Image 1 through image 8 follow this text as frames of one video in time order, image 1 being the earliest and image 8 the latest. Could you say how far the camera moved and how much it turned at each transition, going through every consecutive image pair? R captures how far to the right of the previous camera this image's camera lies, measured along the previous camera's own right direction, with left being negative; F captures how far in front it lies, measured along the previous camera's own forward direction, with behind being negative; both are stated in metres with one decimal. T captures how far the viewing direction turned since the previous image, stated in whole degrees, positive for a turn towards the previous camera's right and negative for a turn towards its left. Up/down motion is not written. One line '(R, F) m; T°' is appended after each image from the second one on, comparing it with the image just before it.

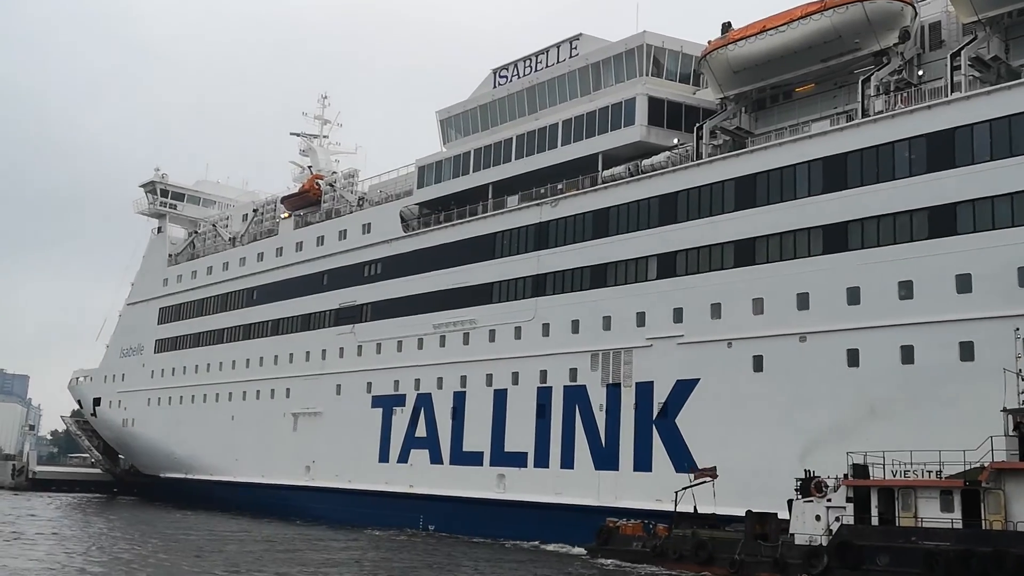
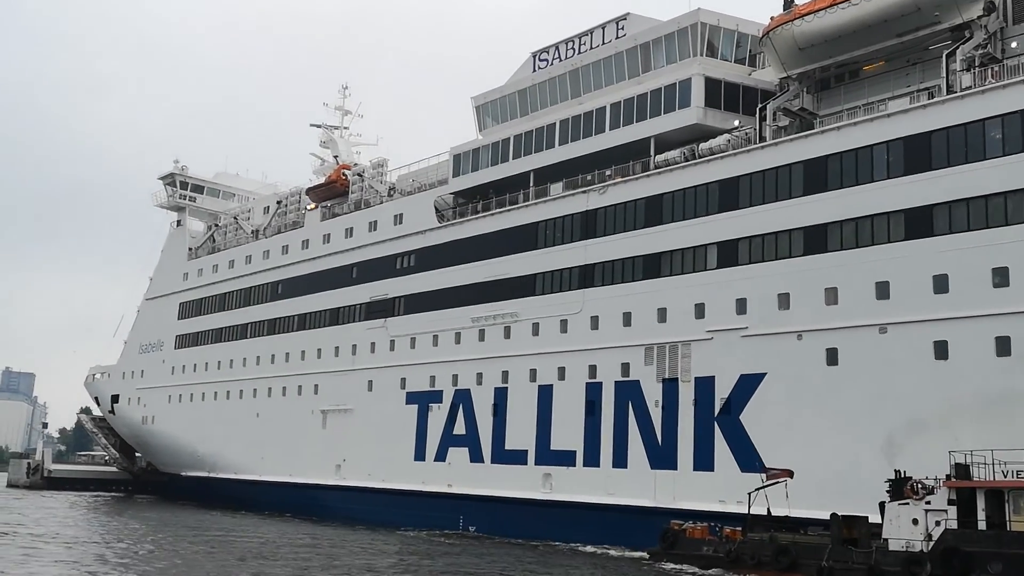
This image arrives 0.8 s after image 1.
(-0.7, +0.8) m; 0°
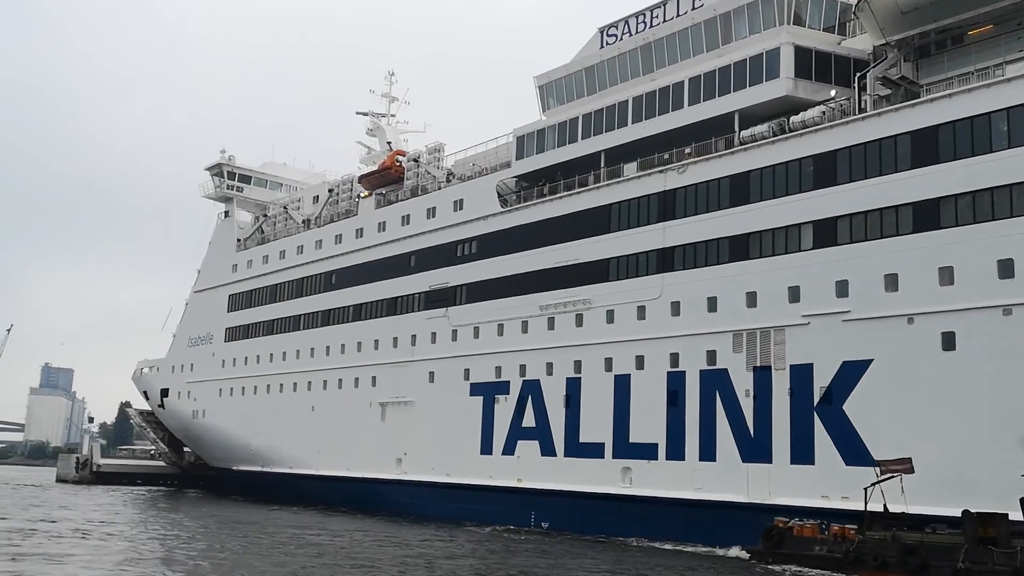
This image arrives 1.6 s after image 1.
(-0.7, +0.8) m; -2°
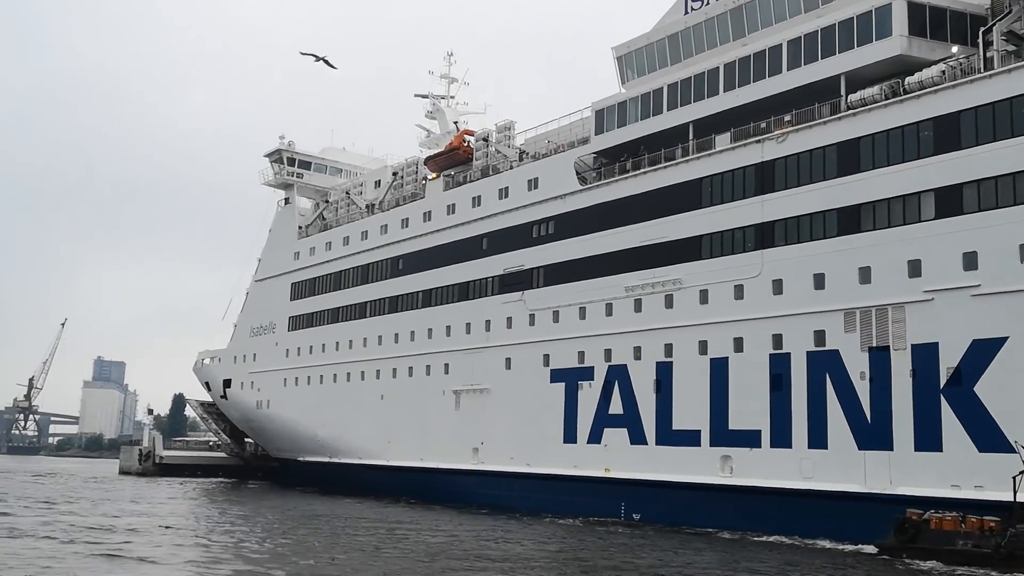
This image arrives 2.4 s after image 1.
(-0.7, +0.8) m; -2°
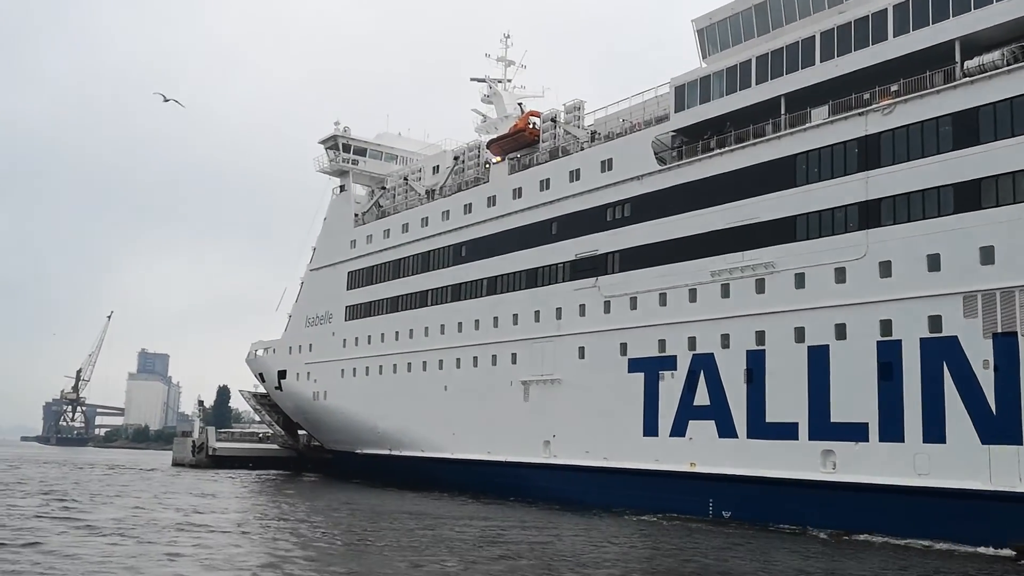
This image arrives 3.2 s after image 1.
(-0.7, +0.9) m; -2°
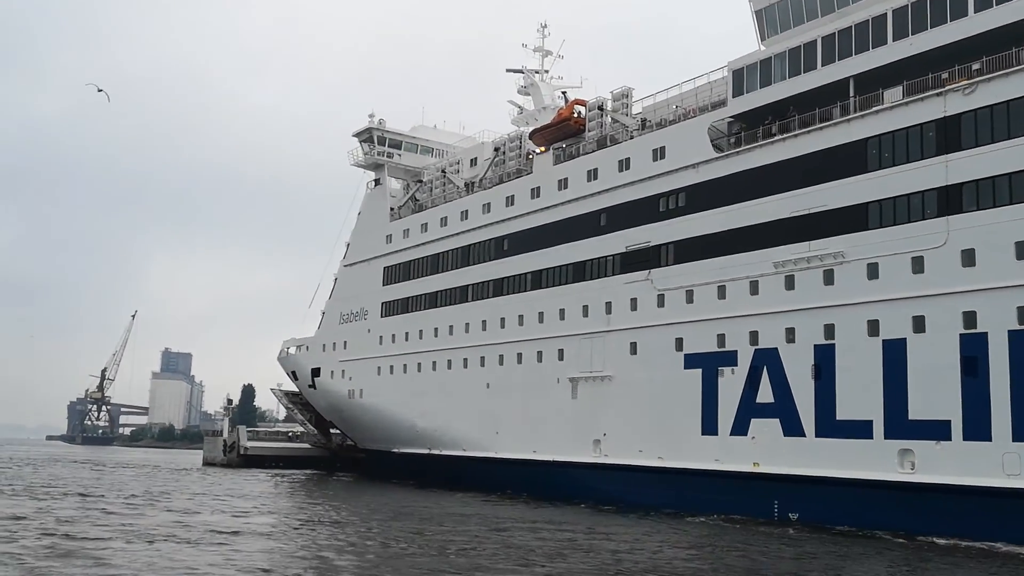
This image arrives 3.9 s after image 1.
(-0.5, +0.7) m; -1°
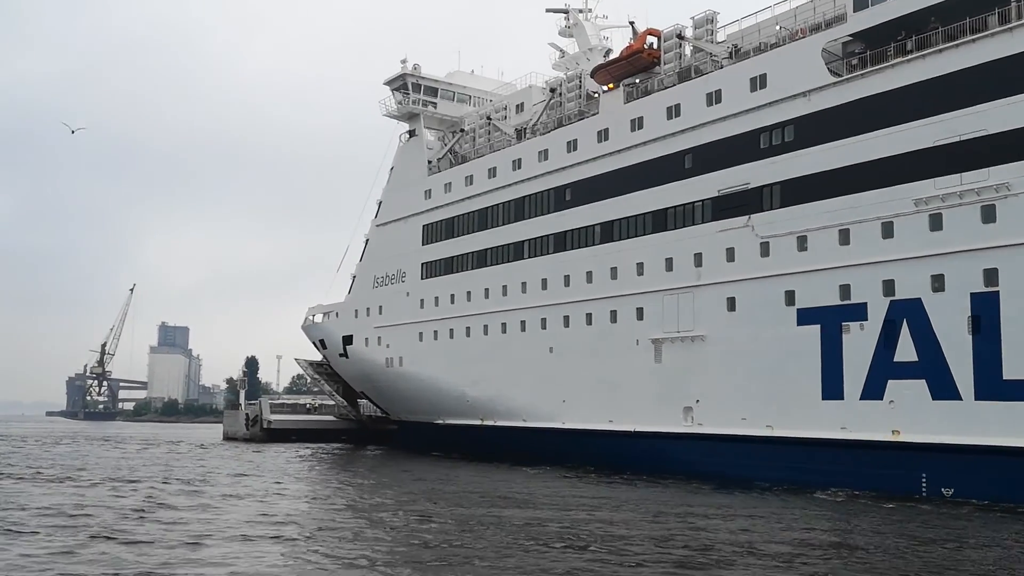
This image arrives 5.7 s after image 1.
(-1.5, +2.3) m; 0°
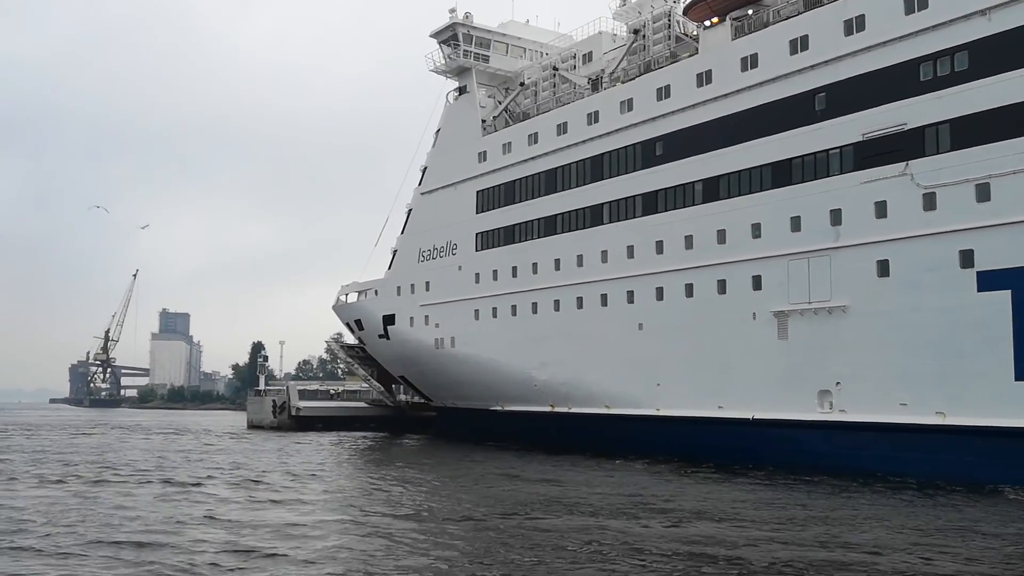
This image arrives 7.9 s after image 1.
(-1.6, +2.8) m; 0°
